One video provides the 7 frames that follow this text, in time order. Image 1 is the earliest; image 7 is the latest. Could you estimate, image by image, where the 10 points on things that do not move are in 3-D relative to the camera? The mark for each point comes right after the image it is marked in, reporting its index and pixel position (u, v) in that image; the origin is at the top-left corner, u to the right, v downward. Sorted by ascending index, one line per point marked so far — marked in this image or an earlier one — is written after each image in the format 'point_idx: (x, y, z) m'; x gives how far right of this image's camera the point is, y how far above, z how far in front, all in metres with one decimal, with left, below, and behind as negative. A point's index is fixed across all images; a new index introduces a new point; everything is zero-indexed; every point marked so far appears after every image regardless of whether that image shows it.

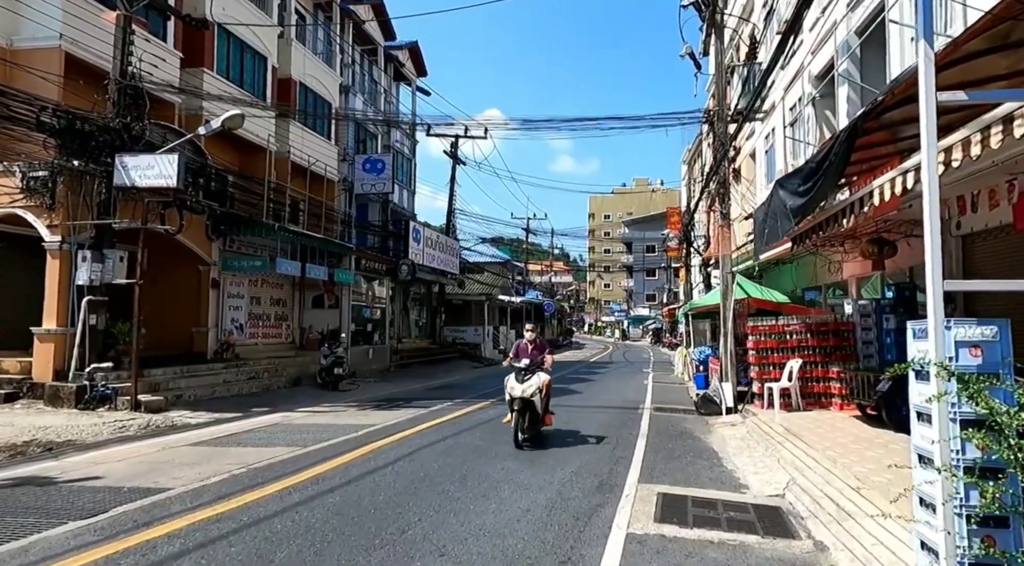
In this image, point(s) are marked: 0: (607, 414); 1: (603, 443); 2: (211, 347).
0: (+1.8, -2.5, +13.0) m
1: (+1.3, -2.2, +9.4) m
2: (-7.8, -1.7, +17.6) m
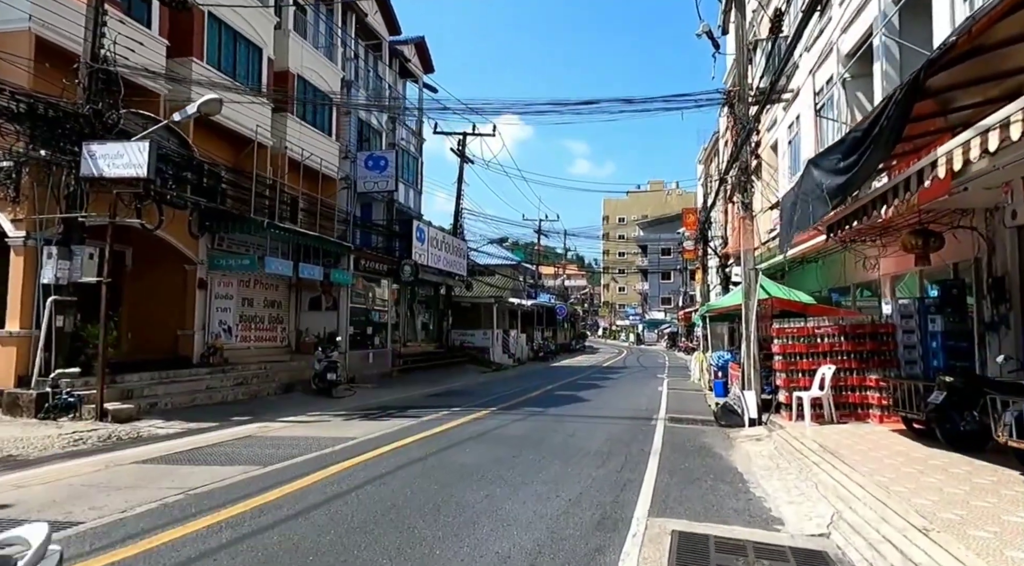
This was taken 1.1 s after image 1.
0: (+1.8, -2.5, +11.8) m
1: (+1.2, -2.2, +8.2) m
2: (-7.7, -1.7, +16.6) m
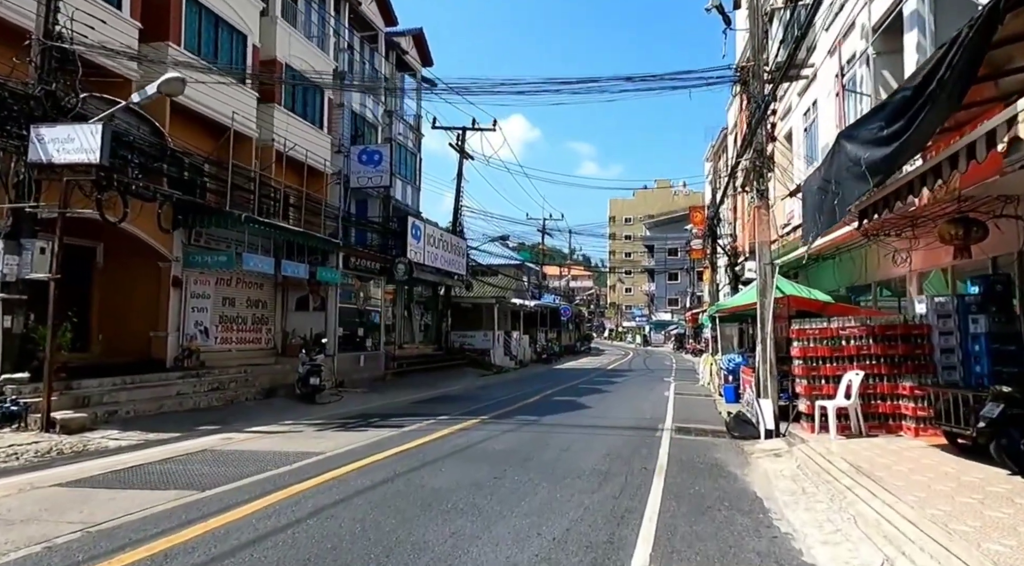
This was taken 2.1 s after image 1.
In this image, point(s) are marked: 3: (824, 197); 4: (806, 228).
0: (+1.7, -2.4, +10.7) m
1: (+1.0, -2.1, +7.0) m
2: (-7.8, -1.6, +15.5) m
3: (+3.6, +1.0, +7.8) m
4: (+3.9, +0.8, +9.1) m
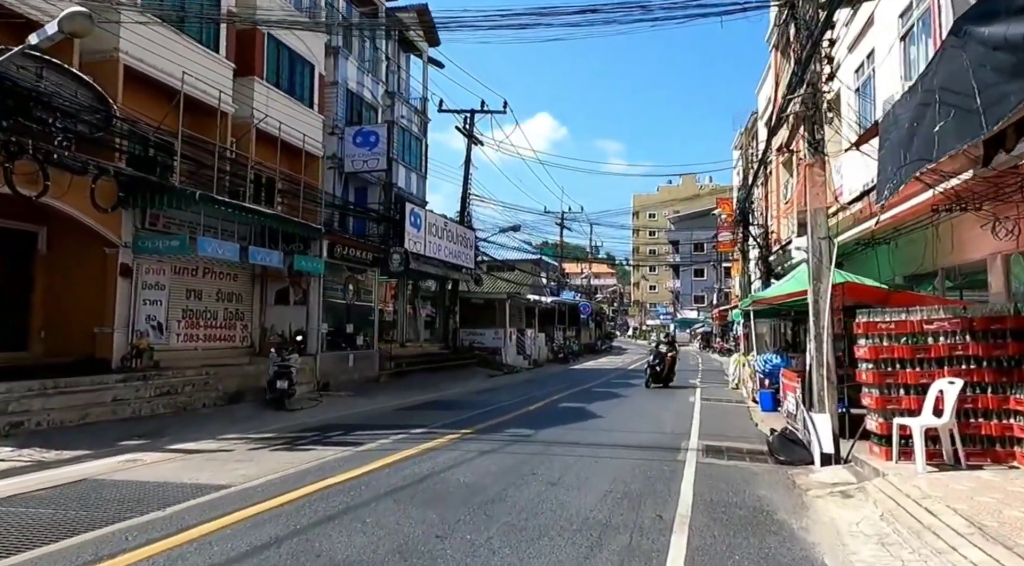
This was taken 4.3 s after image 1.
0: (+1.4, -2.2, +8.3) m
1: (+0.6, -1.9, +4.7) m
2: (-7.9, -1.4, +13.5) m
3: (+3.2, +1.2, +5.4) m
4: (+3.6, +1.0, +6.6) m
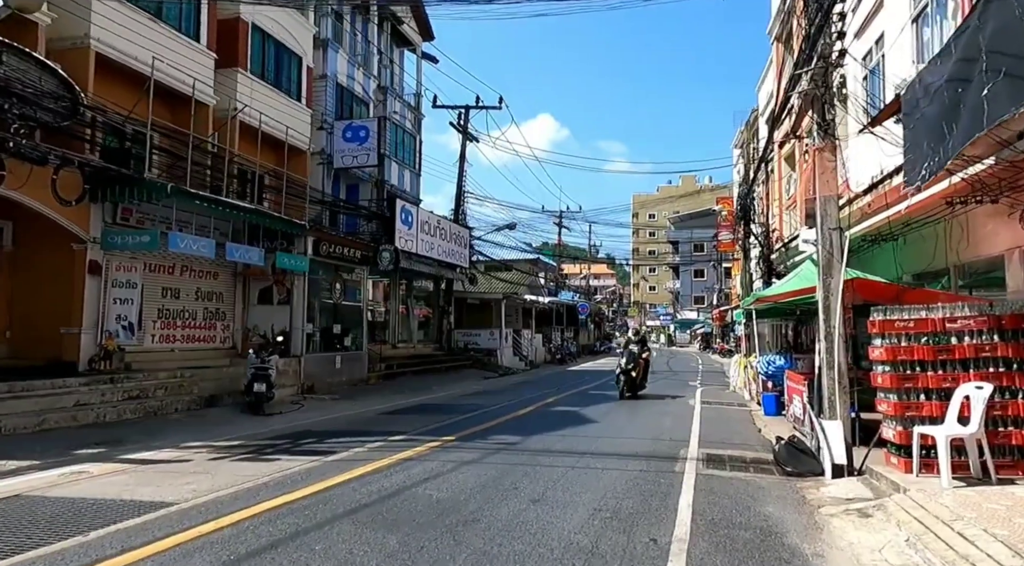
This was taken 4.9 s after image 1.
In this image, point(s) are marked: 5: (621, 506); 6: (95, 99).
0: (+1.2, -2.1, +7.6) m
1: (+0.4, -1.8, +4.0) m
2: (-8.1, -1.4, +12.8) m
3: (+3.0, +1.3, +4.6) m
4: (+3.4, +1.1, +5.9) m
5: (+1.0, -2.0, +6.1) m
6: (-8.4, +3.7, +13.5) m
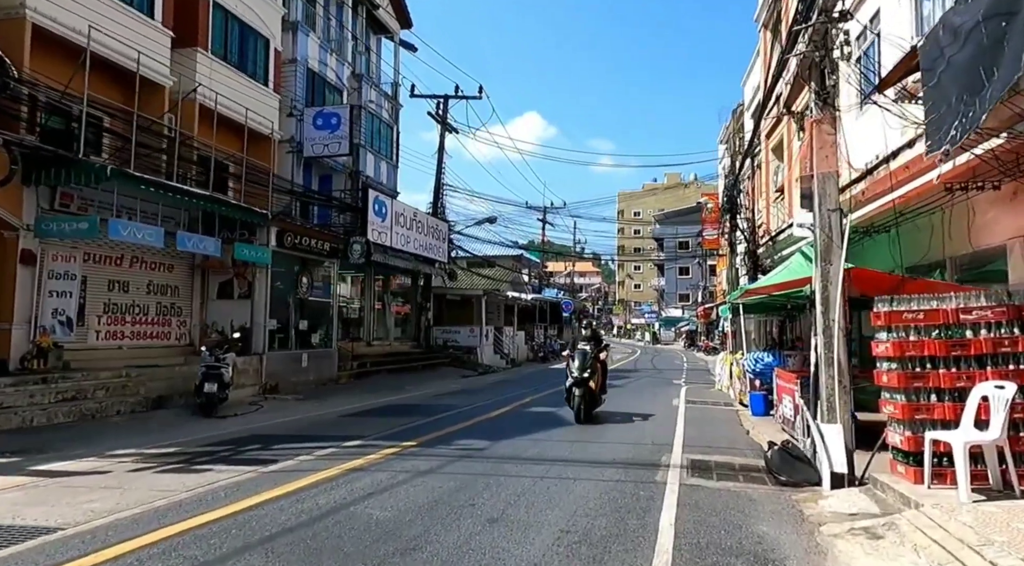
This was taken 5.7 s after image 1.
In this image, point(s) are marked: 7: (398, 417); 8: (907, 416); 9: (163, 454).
0: (+0.8, -2.0, +6.7) m
1: (+0.1, -1.7, +3.1) m
2: (-8.6, -1.2, +11.7) m
3: (+2.7, +1.4, +3.8) m
4: (+3.1, +1.2, +5.1) m
5: (+0.6, -1.9, +5.2) m
6: (-8.9, +3.8, +12.5) m
7: (-2.1, -2.5, +12.6) m
8: (+3.6, -1.2, +6.2) m
9: (-4.2, -2.1, +8.2) m
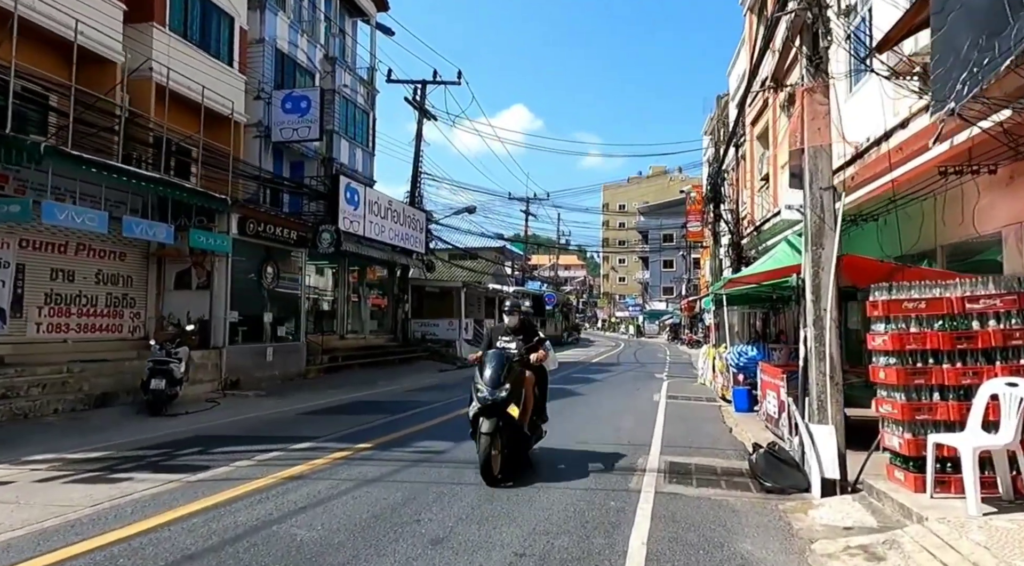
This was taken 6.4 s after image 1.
0: (+0.4, -1.9, +6.0) m
1: (-0.2, -1.6, +2.4) m
2: (-9.1, -1.0, +10.8) m
3: (+2.4, +1.5, +3.1) m
4: (+2.7, +1.3, +4.4) m
5: (+0.3, -1.8, +4.5) m
6: (-9.4, +4.0, +11.5) m
7: (-2.6, -2.3, +11.8) m
8: (+3.2, -1.1, +5.6) m
9: (-4.6, -1.9, +7.4) m
